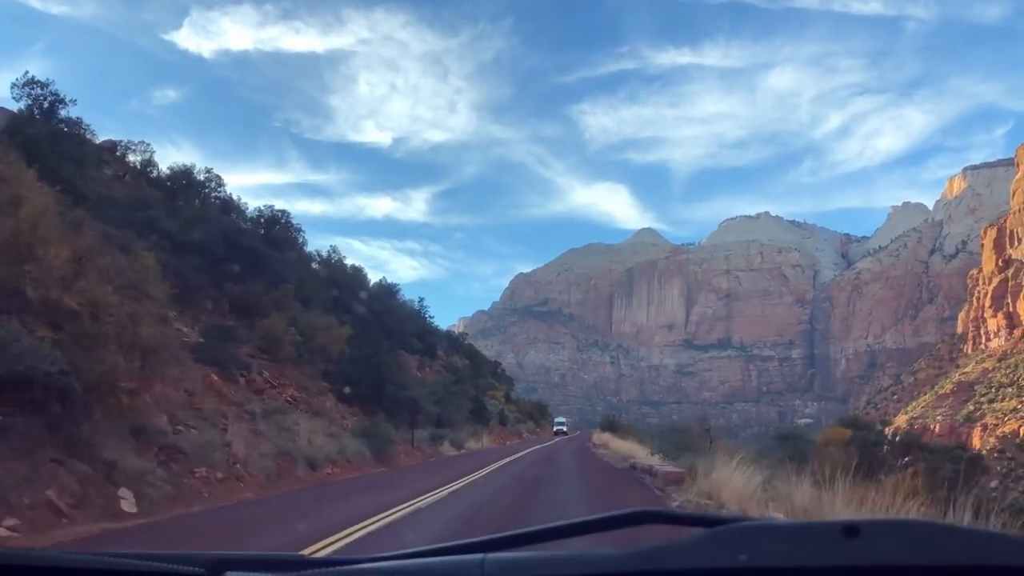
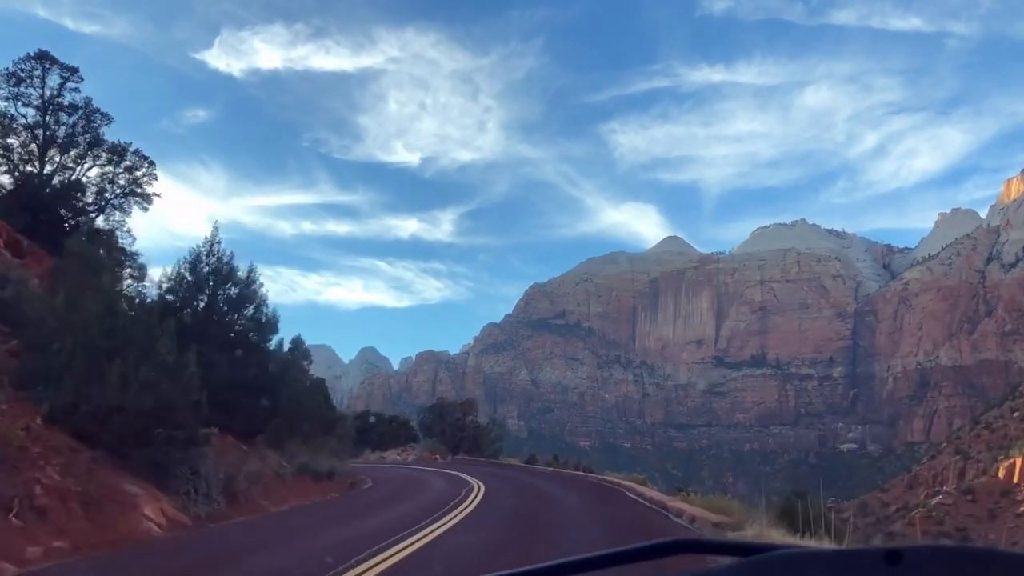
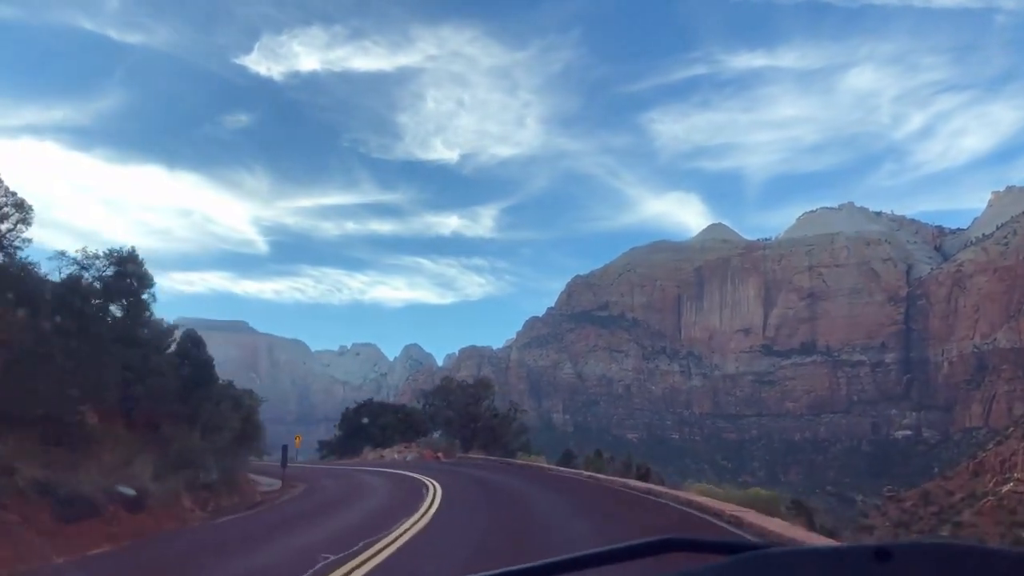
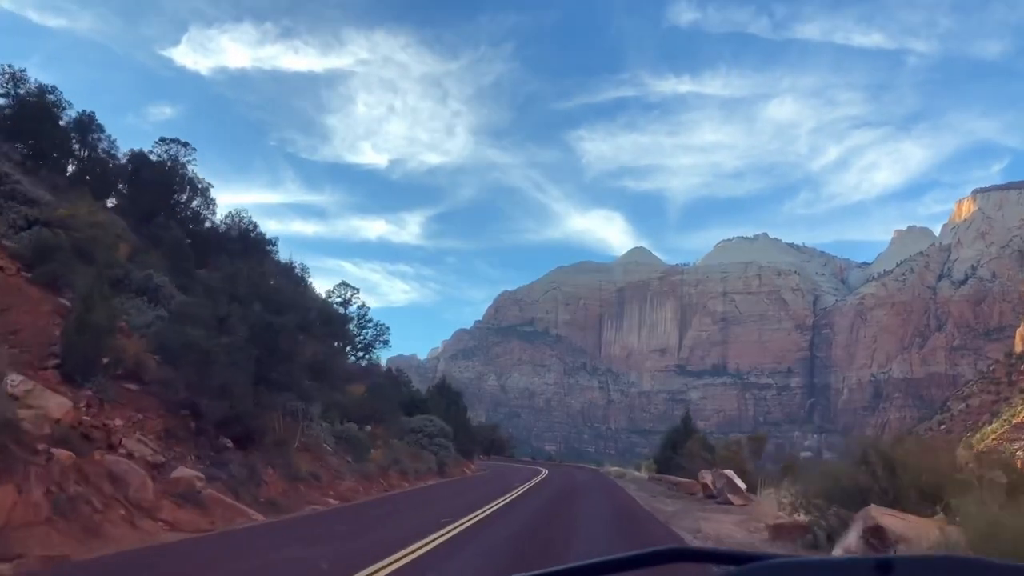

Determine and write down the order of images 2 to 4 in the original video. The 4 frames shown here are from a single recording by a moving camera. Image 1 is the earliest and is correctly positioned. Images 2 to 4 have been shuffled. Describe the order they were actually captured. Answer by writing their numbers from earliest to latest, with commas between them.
4, 2, 3
